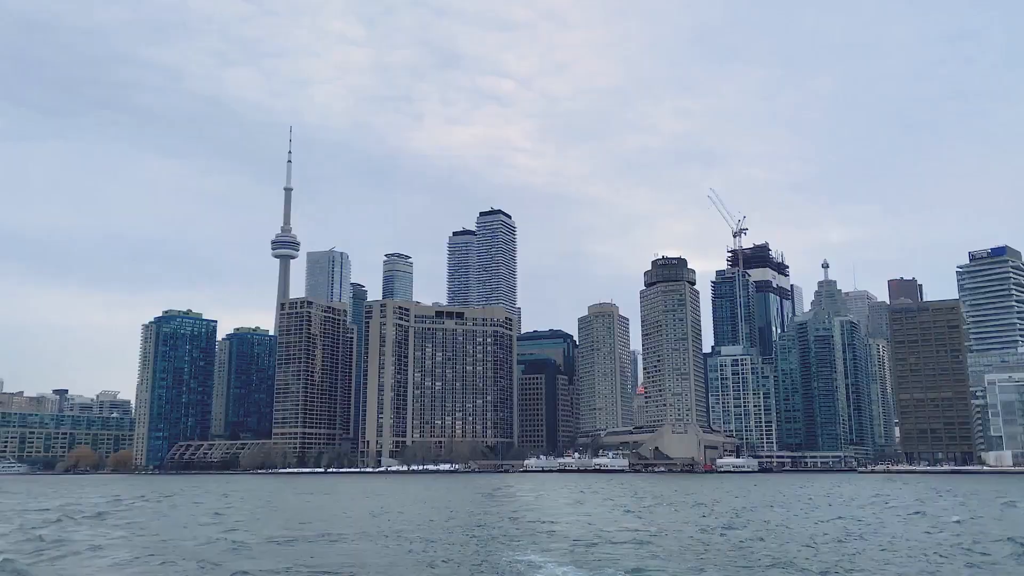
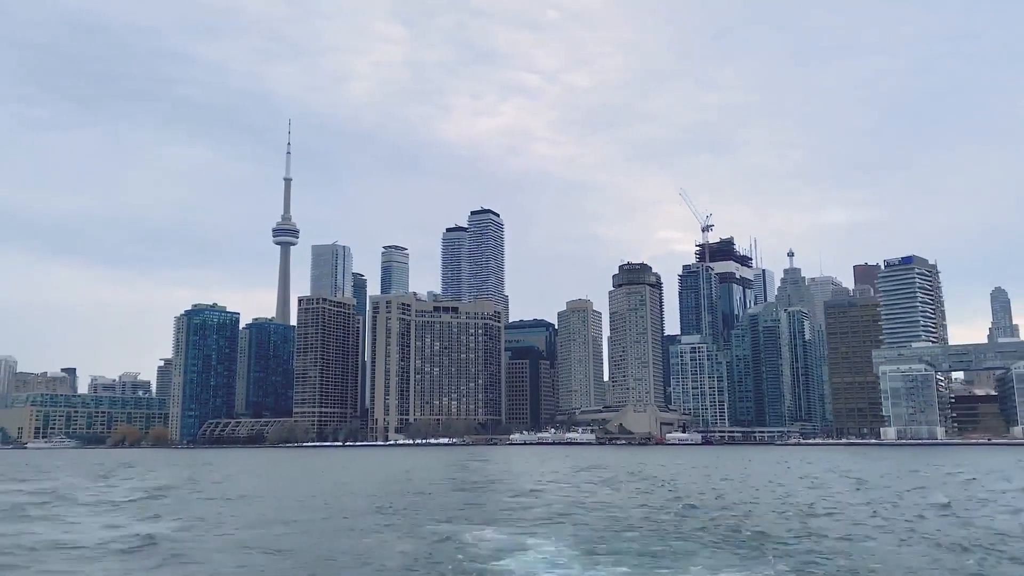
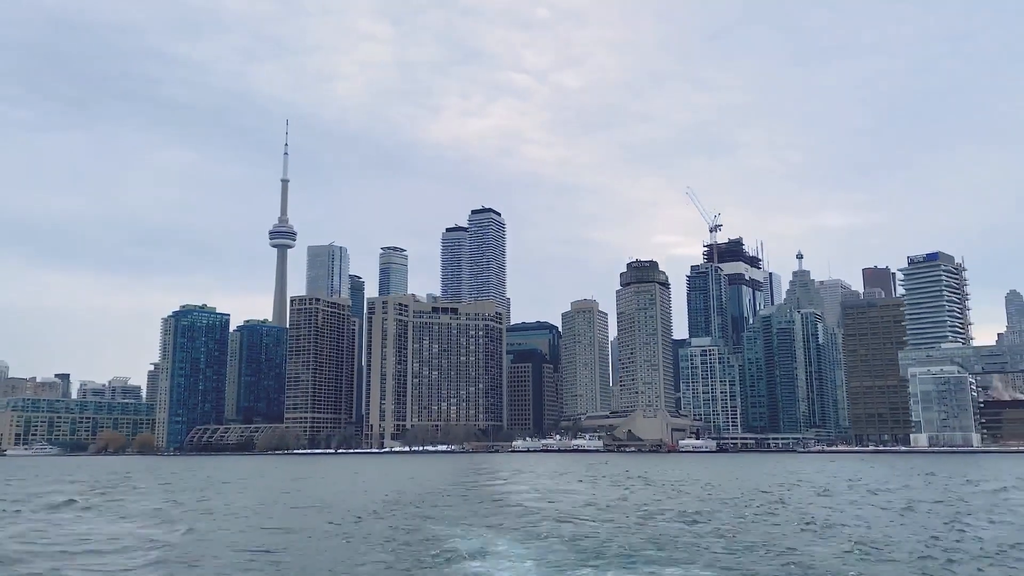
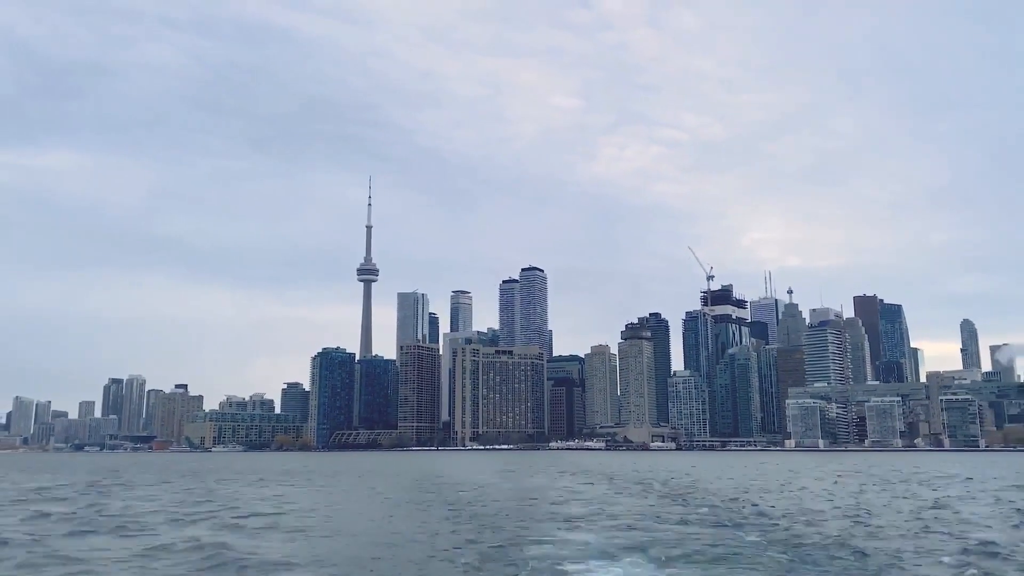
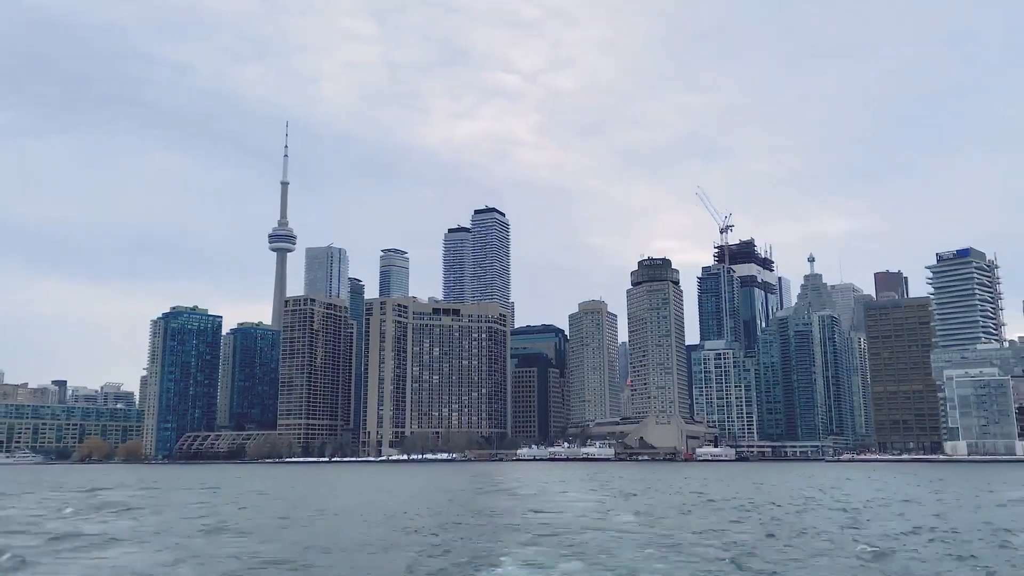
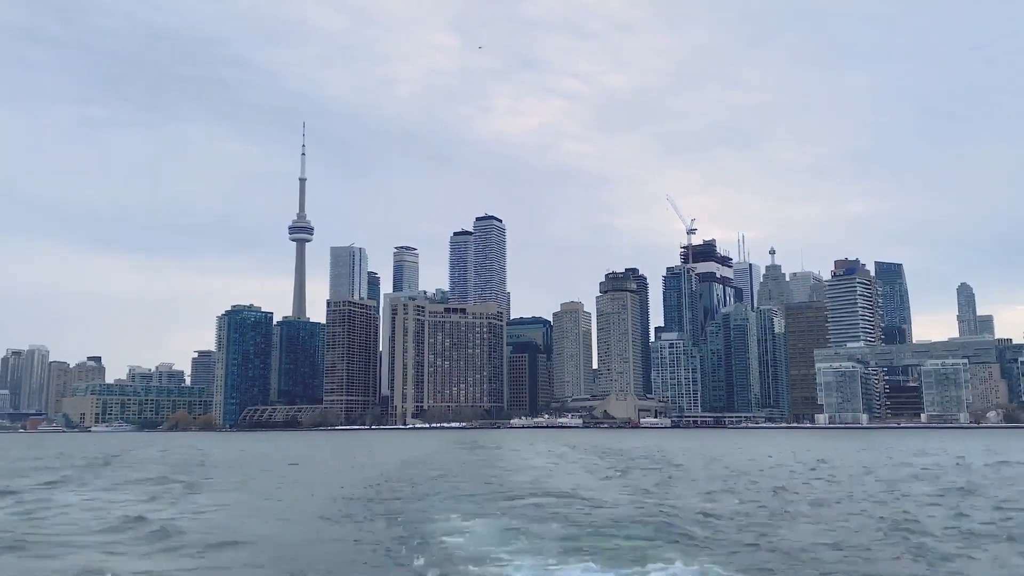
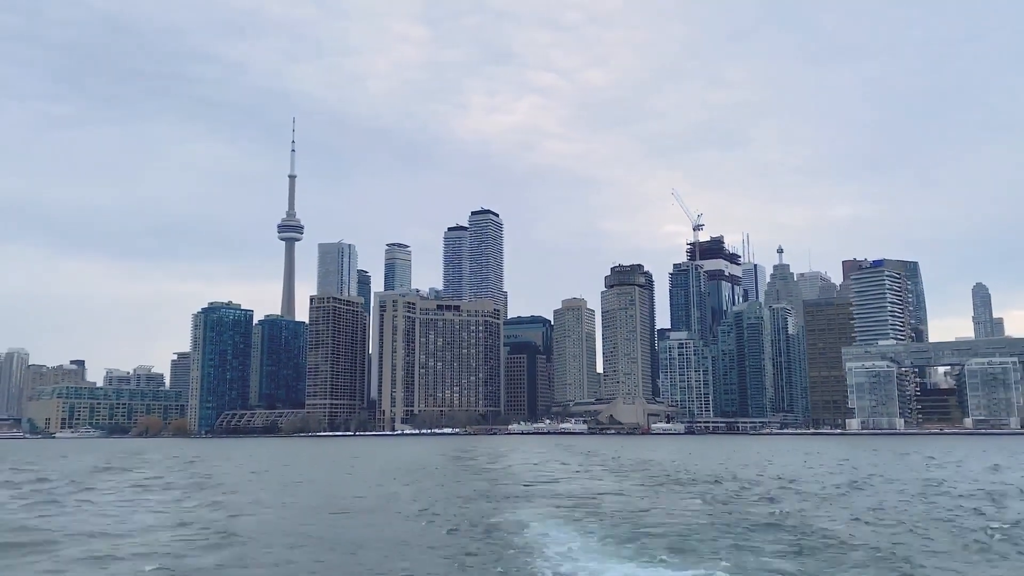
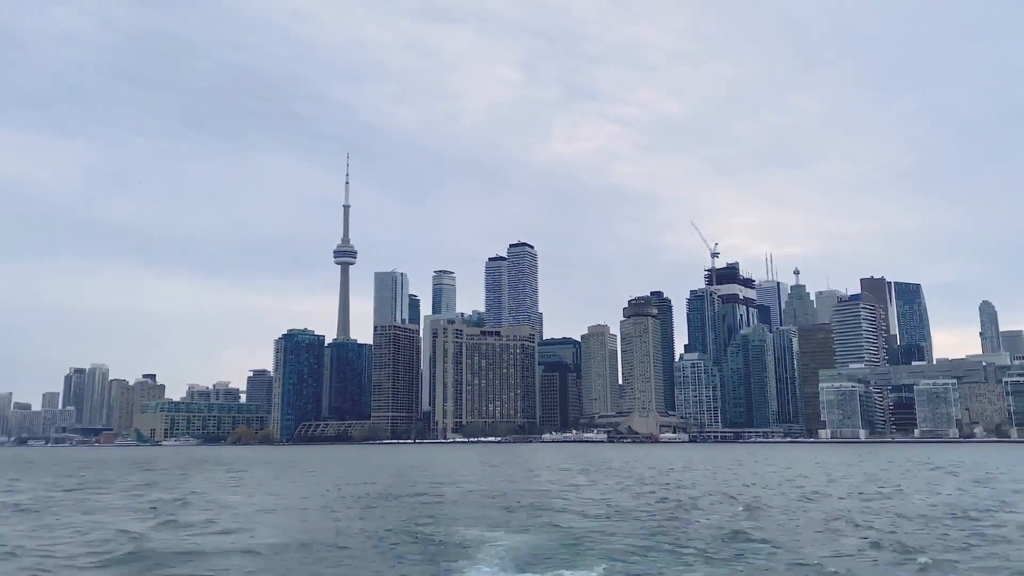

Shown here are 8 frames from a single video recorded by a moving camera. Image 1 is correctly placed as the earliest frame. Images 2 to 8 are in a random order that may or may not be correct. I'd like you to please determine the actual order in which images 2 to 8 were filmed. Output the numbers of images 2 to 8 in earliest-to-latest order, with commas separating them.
5, 3, 2, 7, 6, 8, 4
